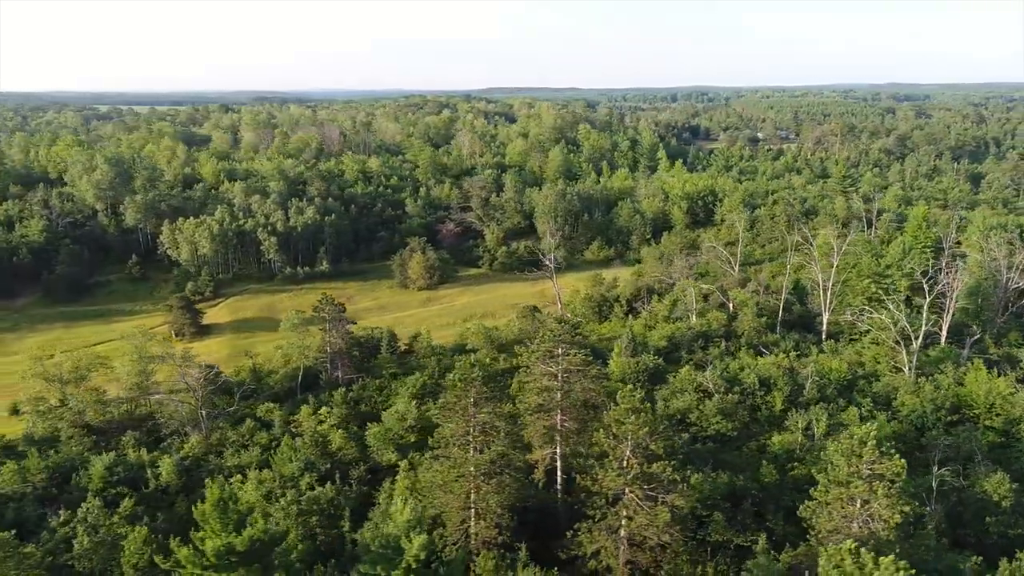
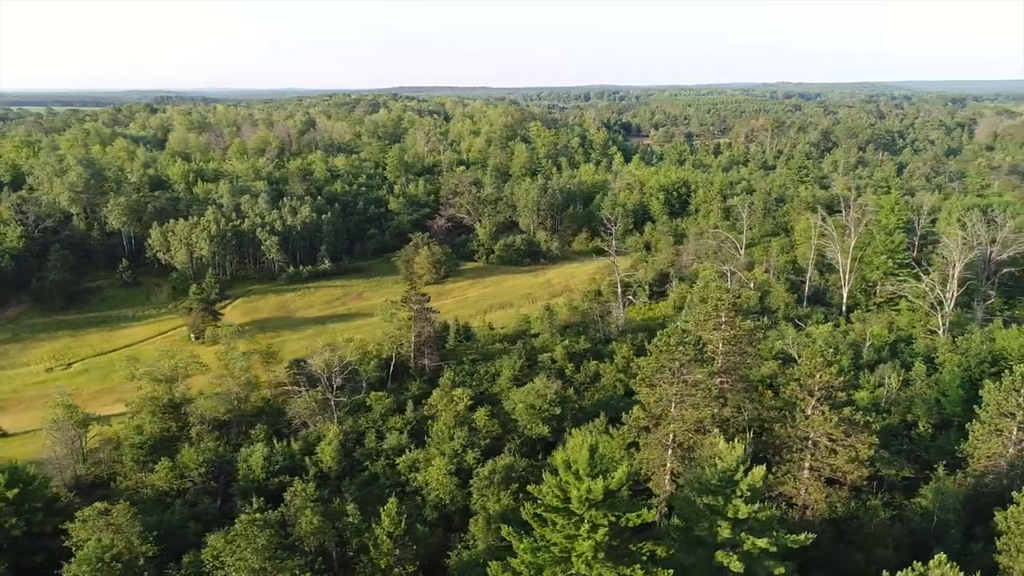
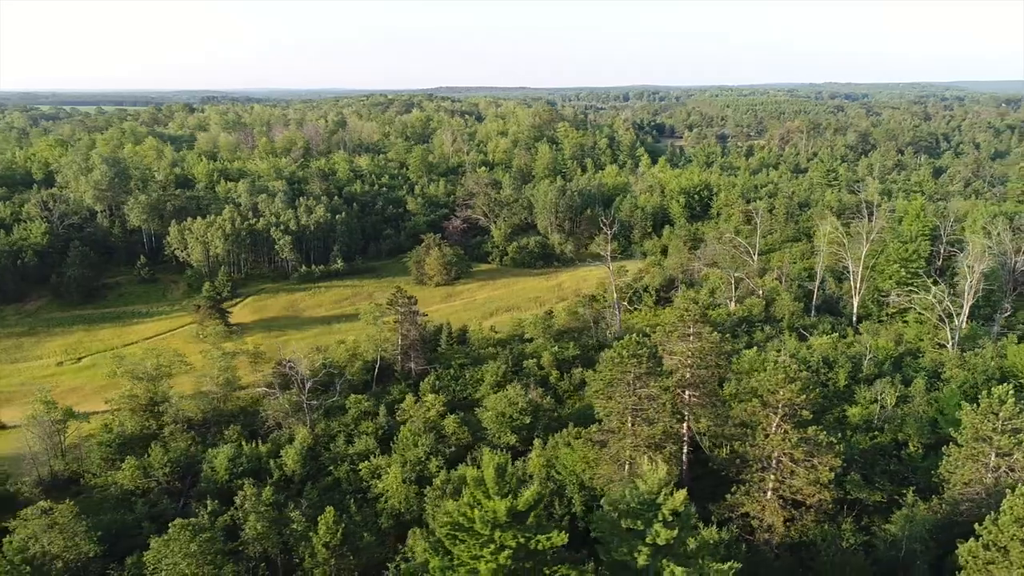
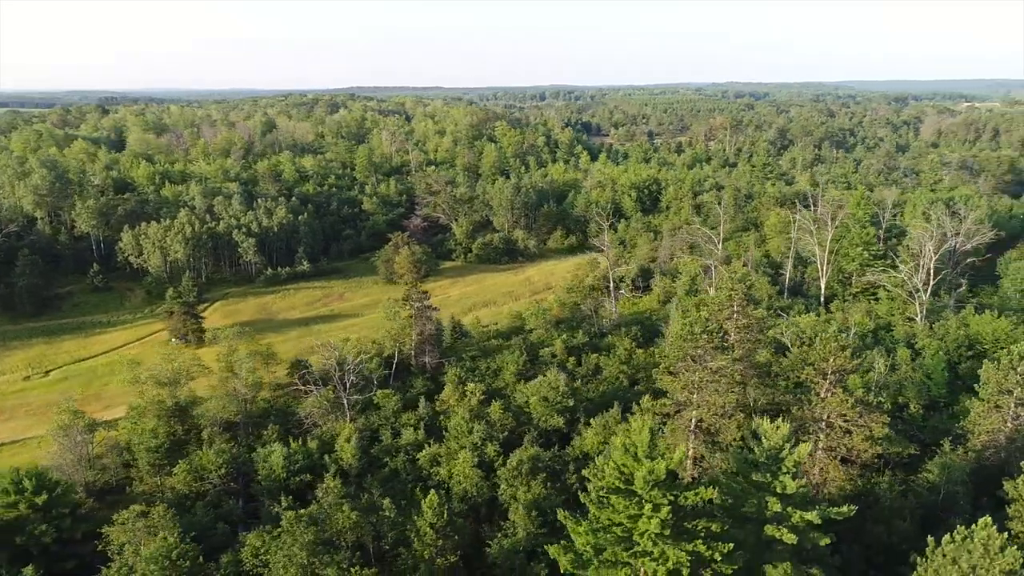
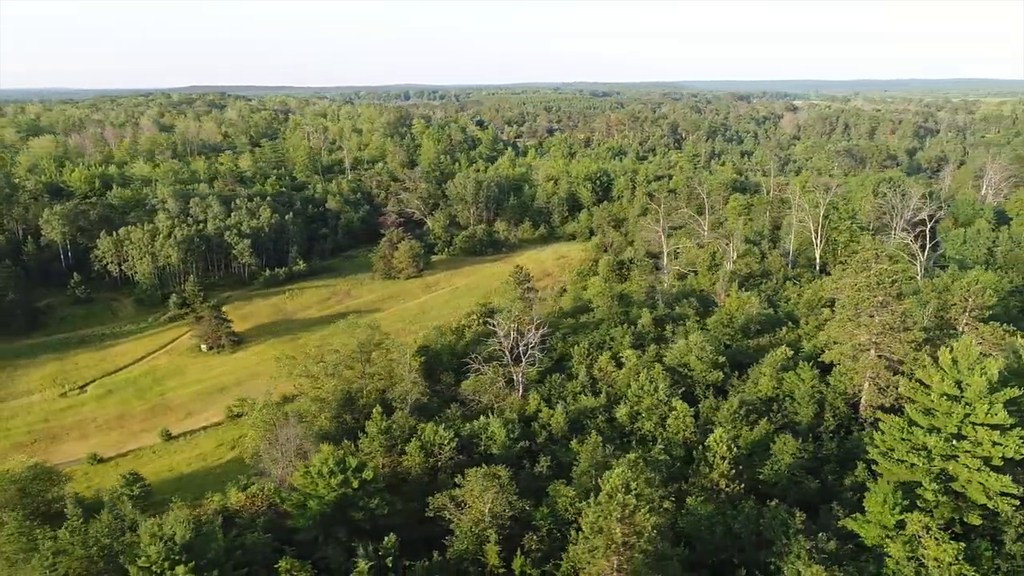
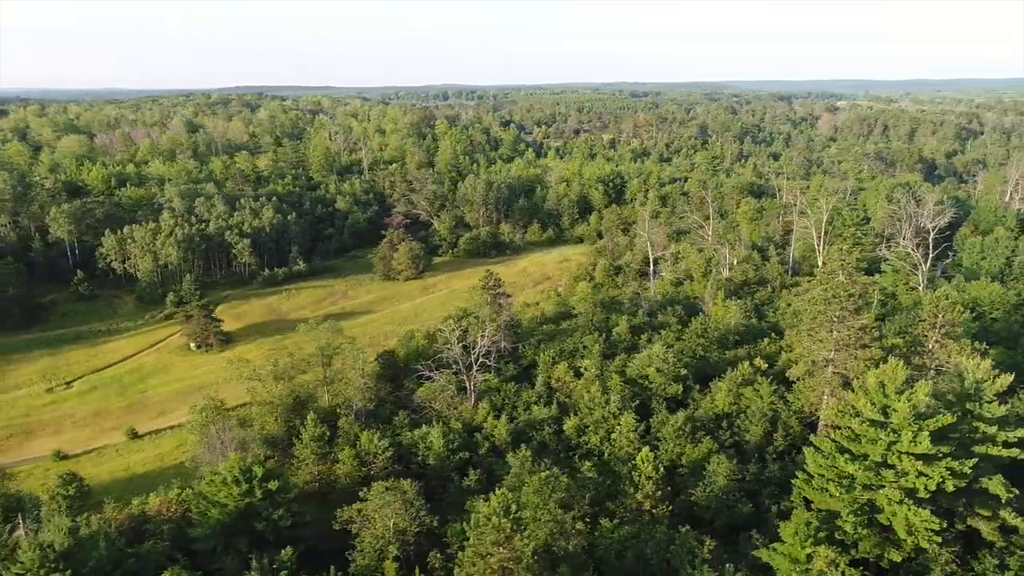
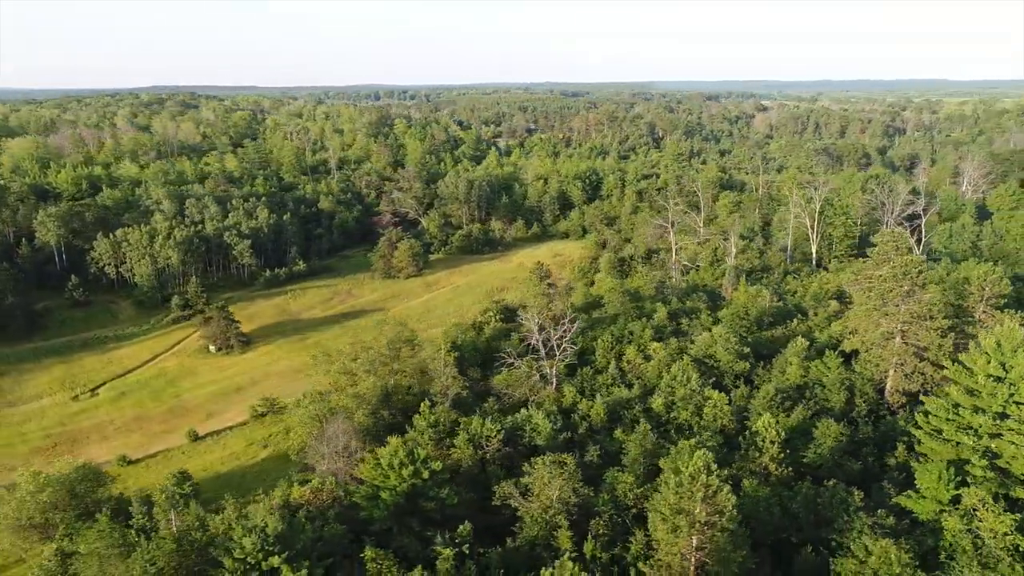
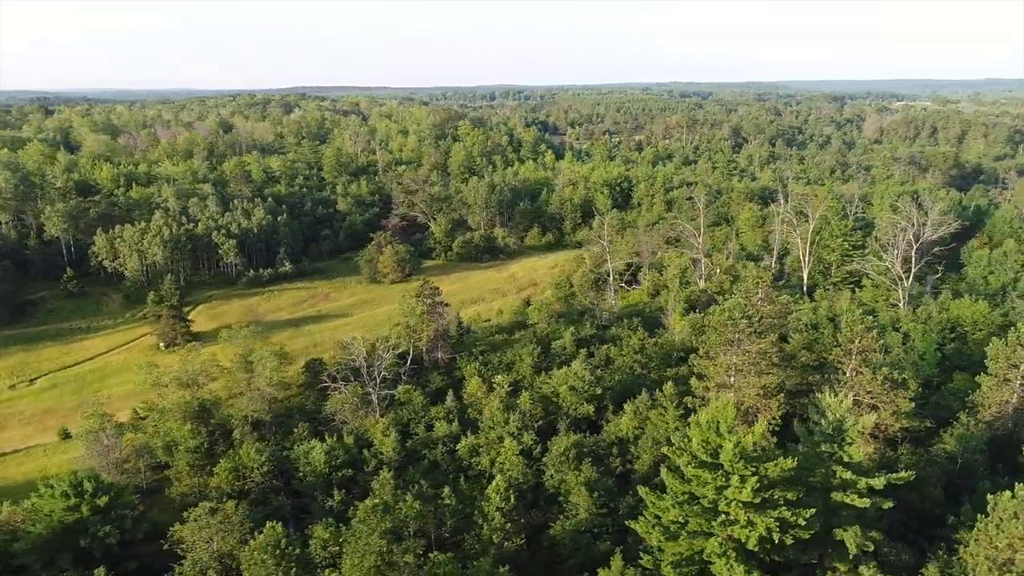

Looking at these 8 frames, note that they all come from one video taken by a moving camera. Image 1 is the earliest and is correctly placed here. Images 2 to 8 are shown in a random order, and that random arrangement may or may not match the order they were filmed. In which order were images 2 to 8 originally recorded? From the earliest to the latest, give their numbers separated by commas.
3, 2, 4, 8, 6, 5, 7
